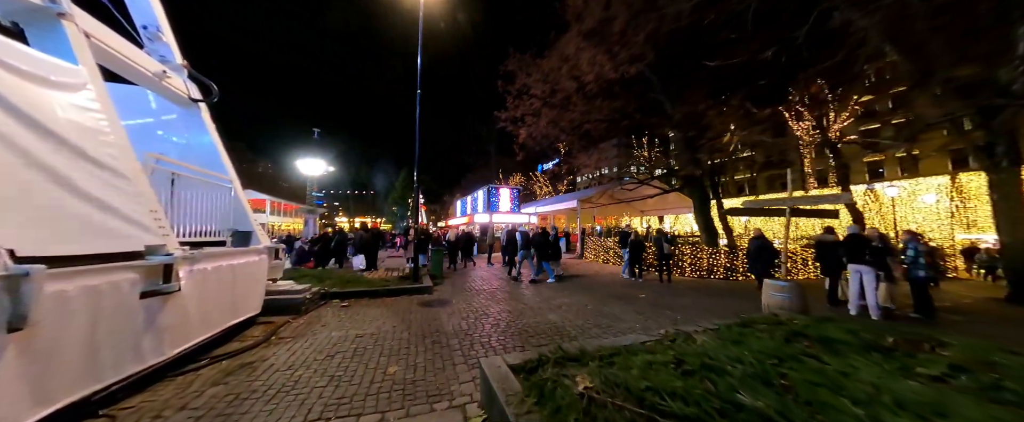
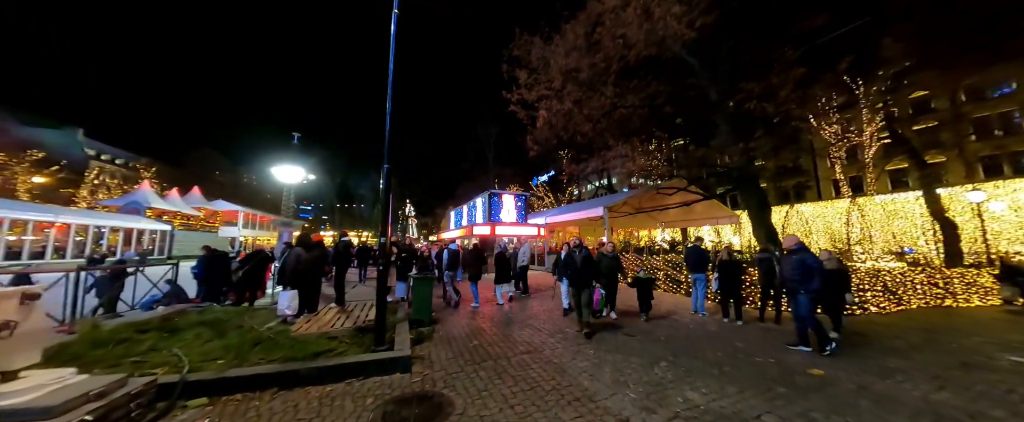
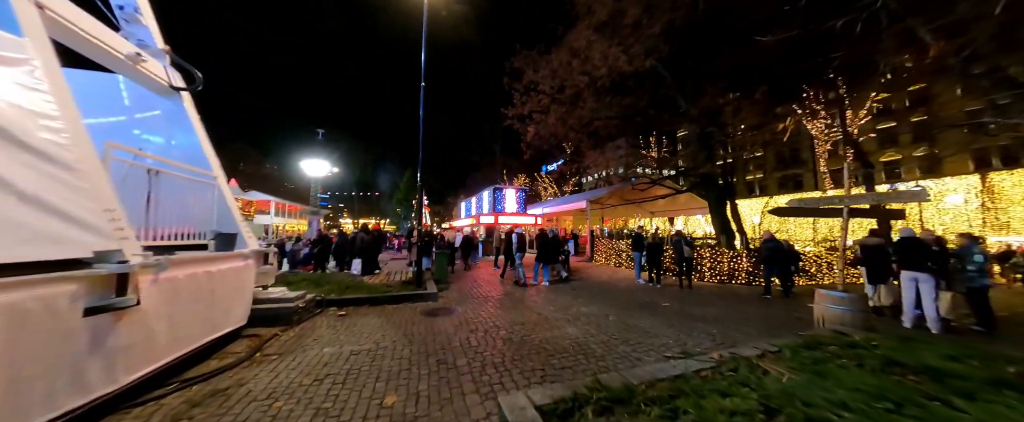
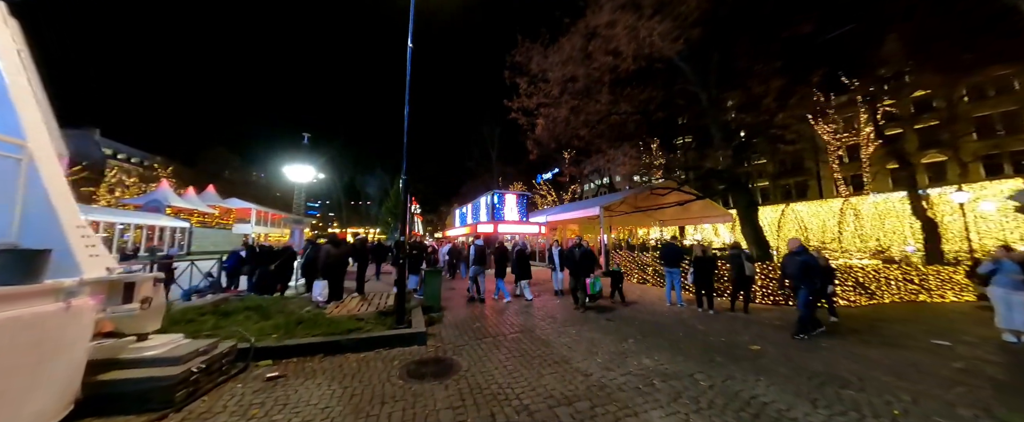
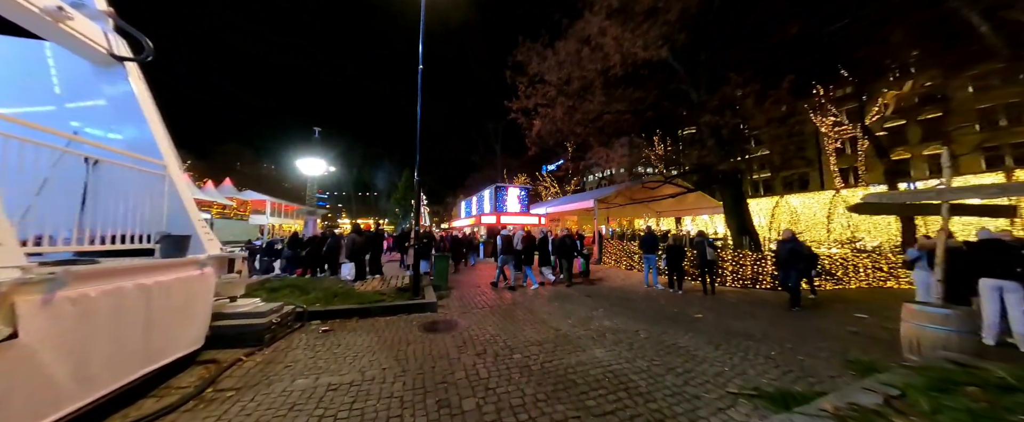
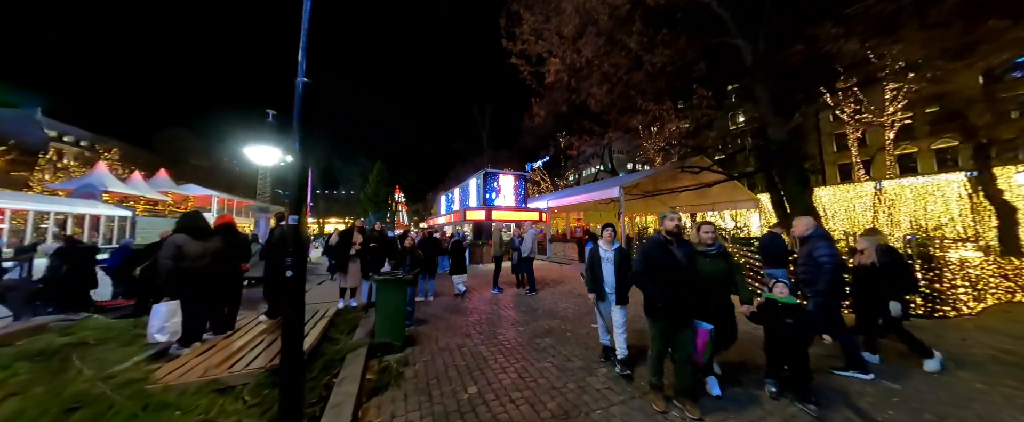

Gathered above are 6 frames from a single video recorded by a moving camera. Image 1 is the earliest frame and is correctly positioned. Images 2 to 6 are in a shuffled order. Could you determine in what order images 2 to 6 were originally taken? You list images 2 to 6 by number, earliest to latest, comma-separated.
3, 5, 4, 2, 6
